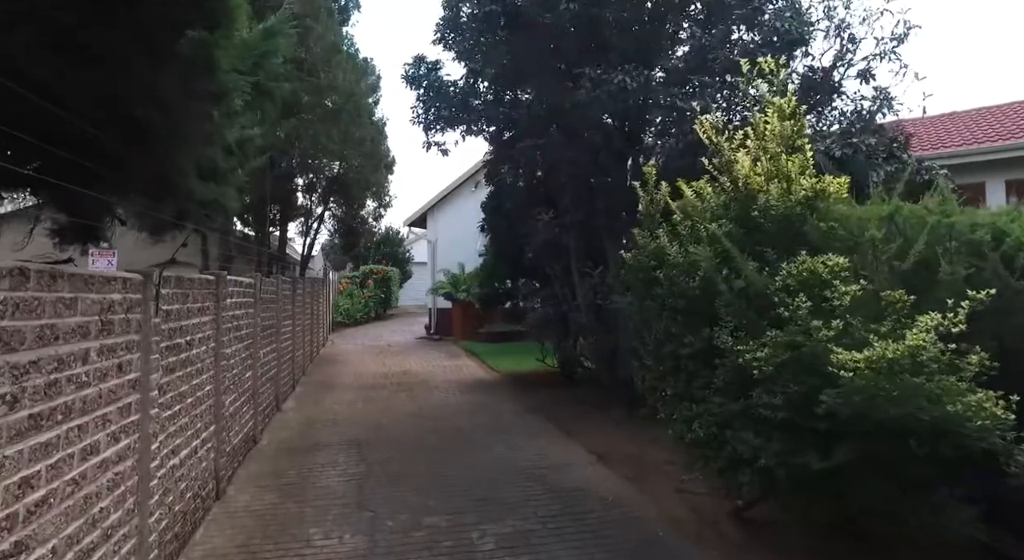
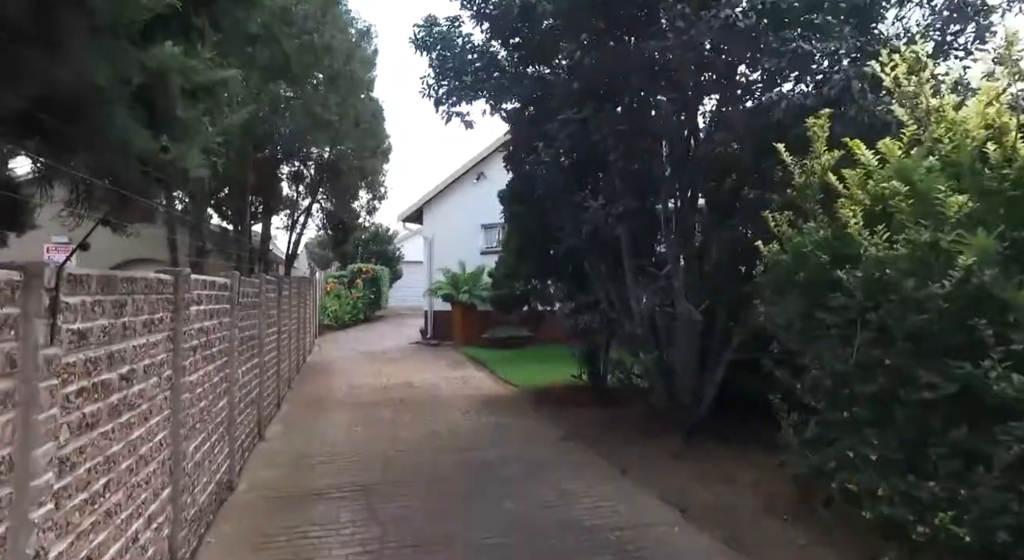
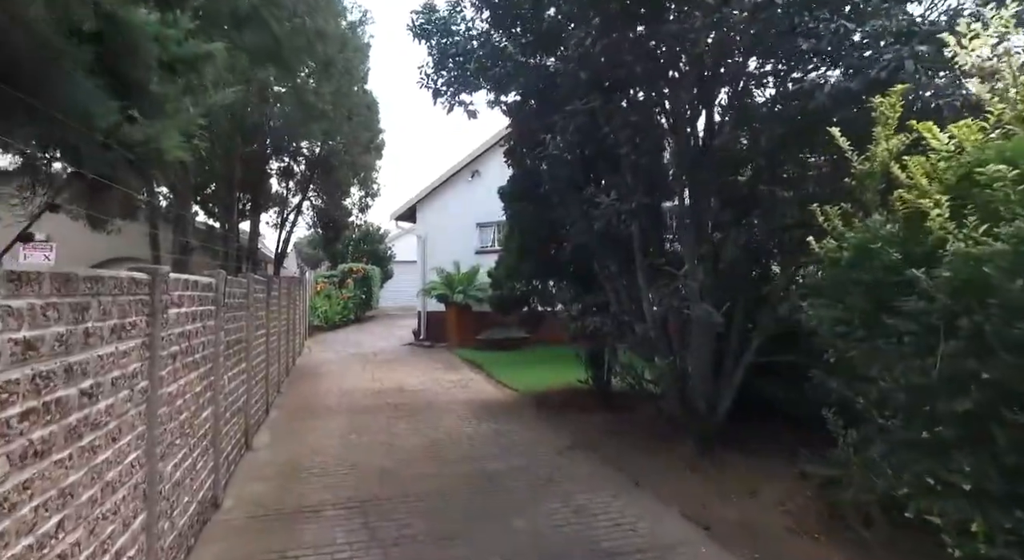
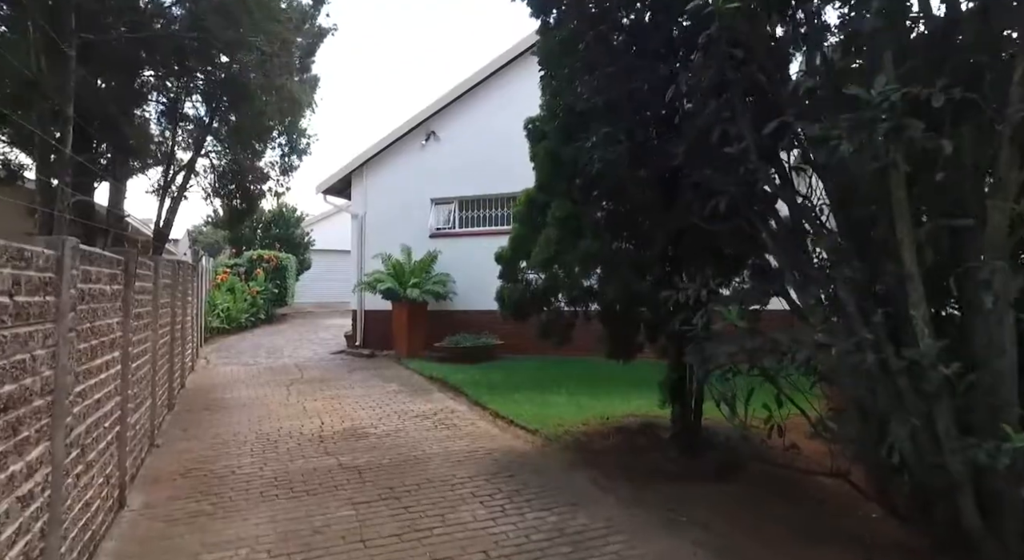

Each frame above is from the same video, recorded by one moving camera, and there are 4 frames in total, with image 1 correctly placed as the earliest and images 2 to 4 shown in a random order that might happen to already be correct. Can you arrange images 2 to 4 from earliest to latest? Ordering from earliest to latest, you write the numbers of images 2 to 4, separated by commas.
2, 3, 4
